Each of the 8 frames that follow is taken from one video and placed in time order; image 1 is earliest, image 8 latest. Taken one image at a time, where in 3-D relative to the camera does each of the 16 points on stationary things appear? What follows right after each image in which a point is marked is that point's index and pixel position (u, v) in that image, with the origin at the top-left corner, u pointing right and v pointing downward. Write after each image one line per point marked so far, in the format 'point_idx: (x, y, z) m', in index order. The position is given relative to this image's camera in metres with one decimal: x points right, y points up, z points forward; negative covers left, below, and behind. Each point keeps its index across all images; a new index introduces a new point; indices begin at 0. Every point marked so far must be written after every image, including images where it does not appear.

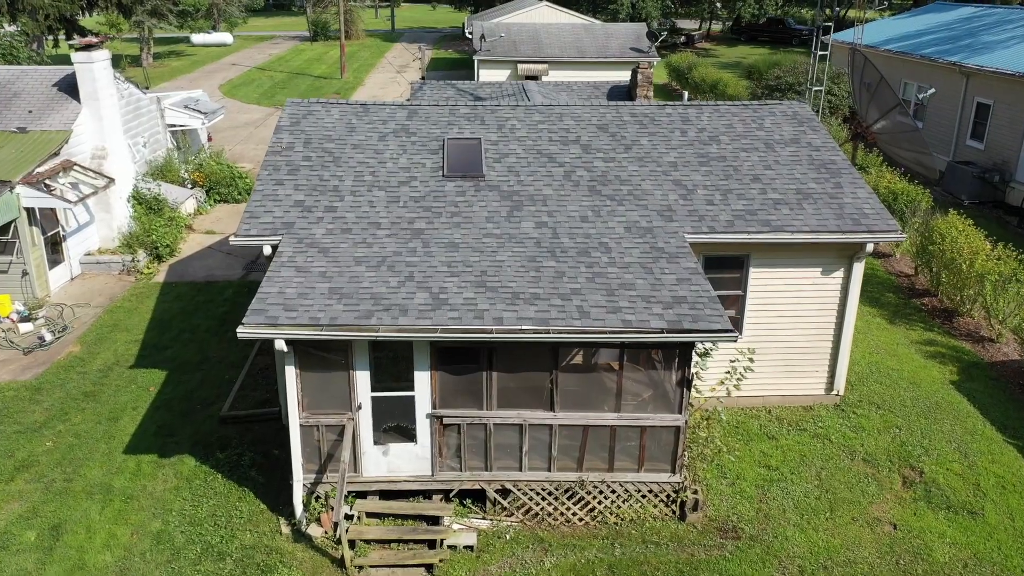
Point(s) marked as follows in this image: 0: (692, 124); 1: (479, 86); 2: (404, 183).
0: (+3.0, +2.7, +11.6) m
1: (-0.8, +4.9, +16.7) m
2: (-1.6, +1.5, +10.1) m
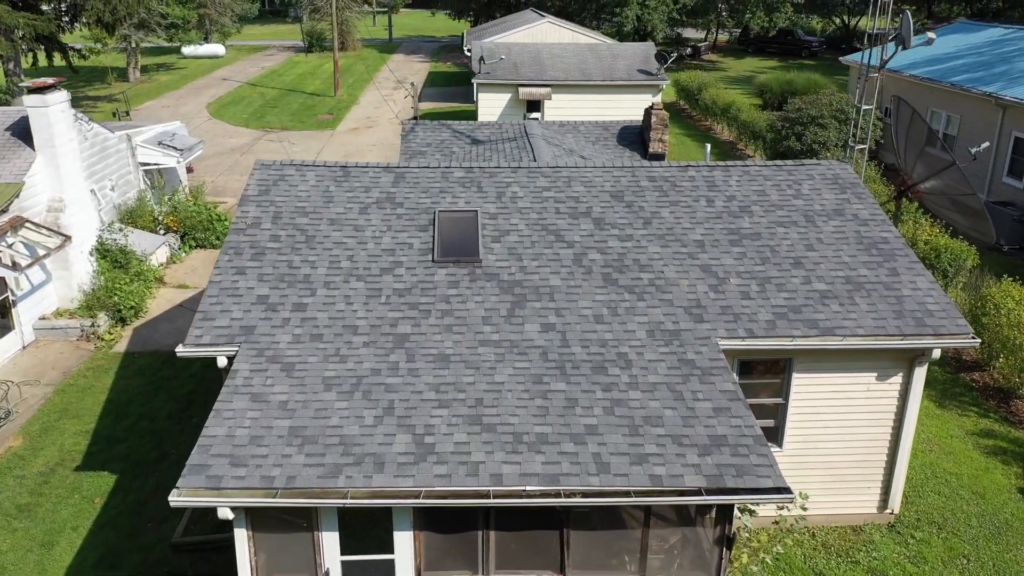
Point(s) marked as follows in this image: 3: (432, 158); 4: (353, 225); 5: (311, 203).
0: (+3.0, +1.4, +10.1) m
1: (-0.8, +3.6, +15.2) m
2: (-1.6, +0.2, +8.7) m
3: (-1.6, +2.7, +14.3) m
4: (-2.2, +0.8, +9.3) m
5: (-2.8, +1.2, +9.6) m
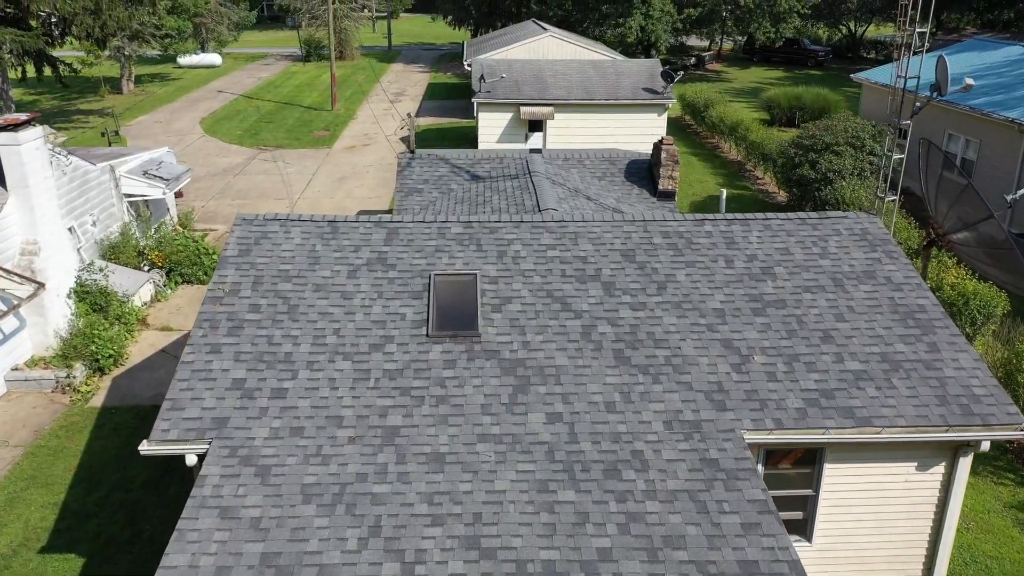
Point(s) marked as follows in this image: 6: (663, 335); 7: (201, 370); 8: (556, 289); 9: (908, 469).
0: (+3.1, +0.5, +9.3) m
1: (-0.7, +2.7, +14.5) m
2: (-1.6, -0.7, +7.9) m
3: (-1.6, +1.8, +13.5) m
4: (-2.1, 0.0, +8.5) m
5: (-2.8, +0.3, +8.8) m
6: (+1.8, -0.6, +8.1) m
7: (-3.4, -0.9, +7.5) m
8: (+0.5, 0.0, +8.6) m
9: (+4.4, -2.0, +7.7) m
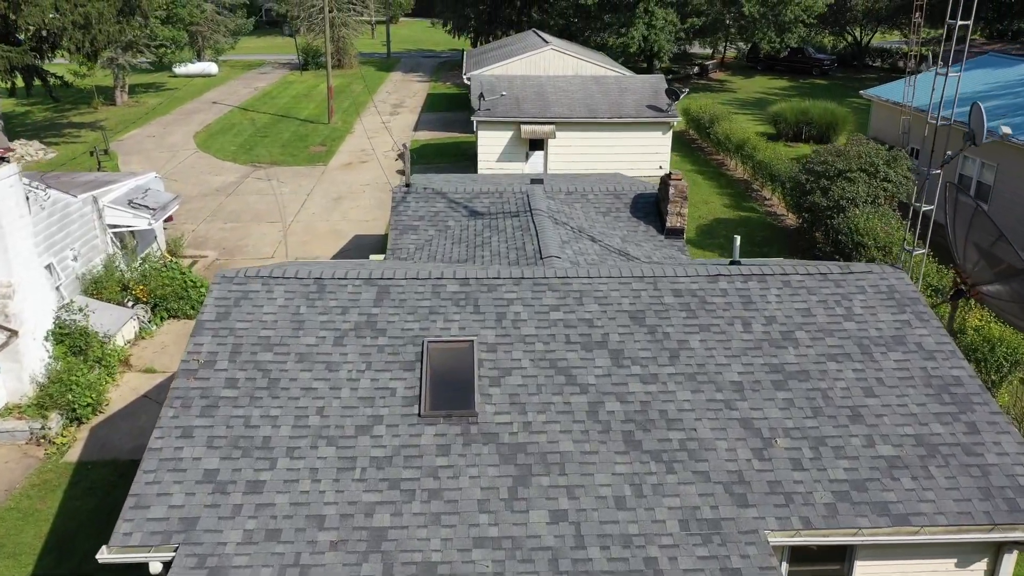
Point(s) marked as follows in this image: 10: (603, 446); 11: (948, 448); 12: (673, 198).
0: (+3.1, -0.3, +8.6) m
1: (-0.7, +1.9, +13.8) m
2: (-1.6, -1.5, +7.2) m
3: (-1.6, +1.0, +12.8) m
4: (-2.1, -0.8, +7.9) m
5: (-2.8, -0.5, +8.2) m
6: (+1.8, -1.4, +7.4) m
7: (-3.4, -1.7, +6.8) m
8: (+0.5, -0.8, +8.0) m
9: (+4.4, -2.8, +7.0) m
10: (+0.9, -1.6, +7.1) m
11: (+4.5, -1.7, +7.2) m
12: (+3.0, +1.7, +12.9) m
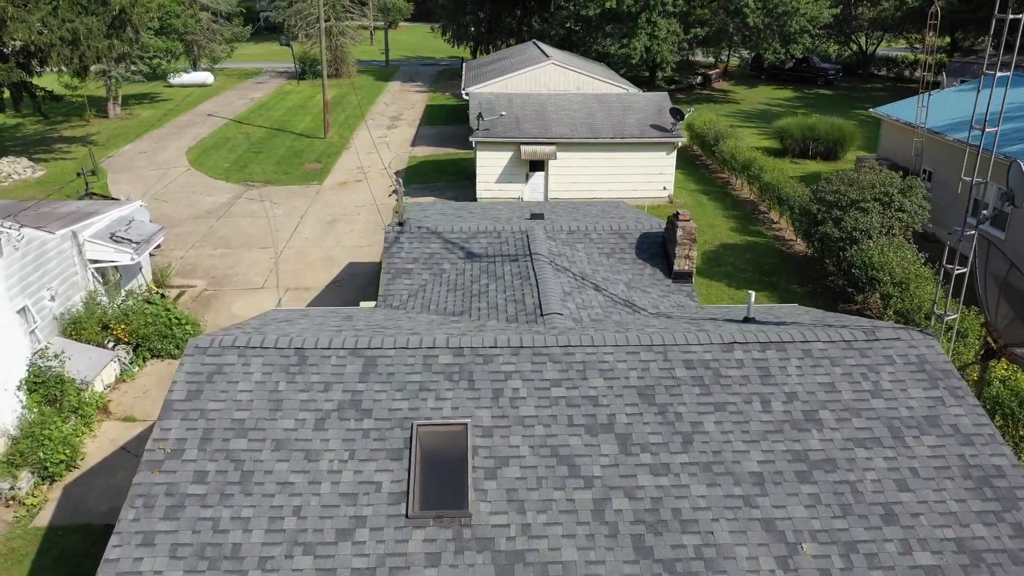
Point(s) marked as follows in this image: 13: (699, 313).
0: (+3.0, -1.1, +7.9) m
1: (-0.7, +1.0, +13.1) m
2: (-1.6, -2.3, +6.5) m
3: (-1.6, +0.2, +12.1) m
4: (-2.2, -1.7, +7.1) m
5: (-2.8, -1.3, +7.5) m
6: (+1.8, -2.2, +6.7) m
7: (-3.4, -2.5, +6.1) m
8: (+0.5, -1.7, +7.2) m
9: (+4.4, -3.6, +6.3) m
10: (+0.9, -2.5, +6.4) m
11: (+4.5, -2.5, +6.5) m
12: (+3.0, +0.8, +12.2) m
13: (+2.9, -0.4, +10.8) m
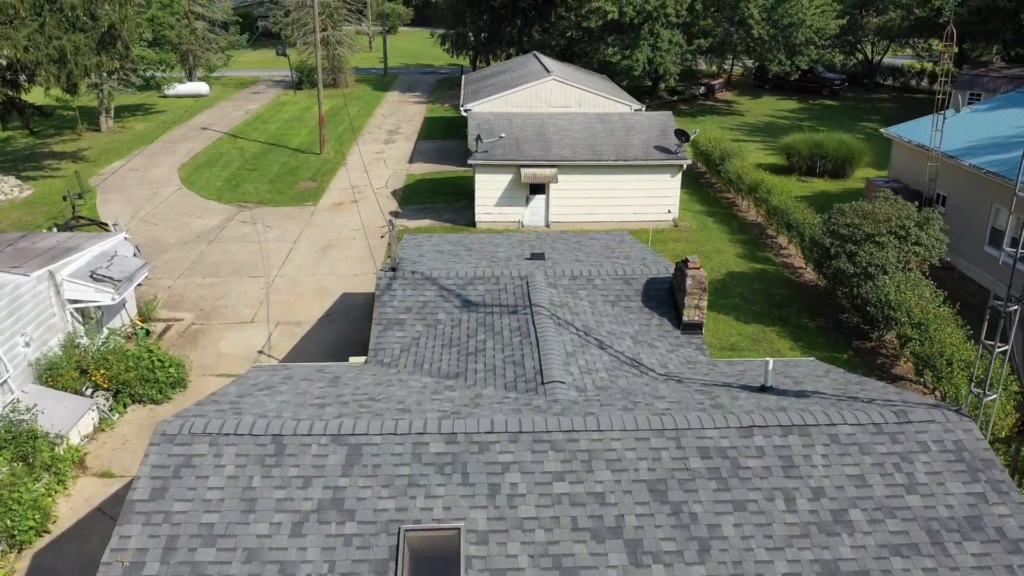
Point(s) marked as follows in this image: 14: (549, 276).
0: (+3.0, -2.0, +7.2) m
1: (-0.8, +0.2, +12.4) m
2: (-1.6, -3.2, +5.8) m
3: (-1.7, -0.7, +11.4) m
4: (-2.2, -2.6, +6.4) m
5: (-2.8, -2.2, +6.7) m
6: (+1.7, -3.1, +6.0) m
7: (-3.4, -3.4, +5.4) m
8: (+0.5, -2.5, +6.5) m
9: (+4.3, -4.5, +5.5) m
10: (+0.9, -3.3, +5.7) m
11: (+4.5, -3.4, +5.7) m
12: (+3.0, 0.0, +11.5) m
13: (+2.9, -1.3, +10.1) m
14: (+0.7, +0.2, +12.3) m
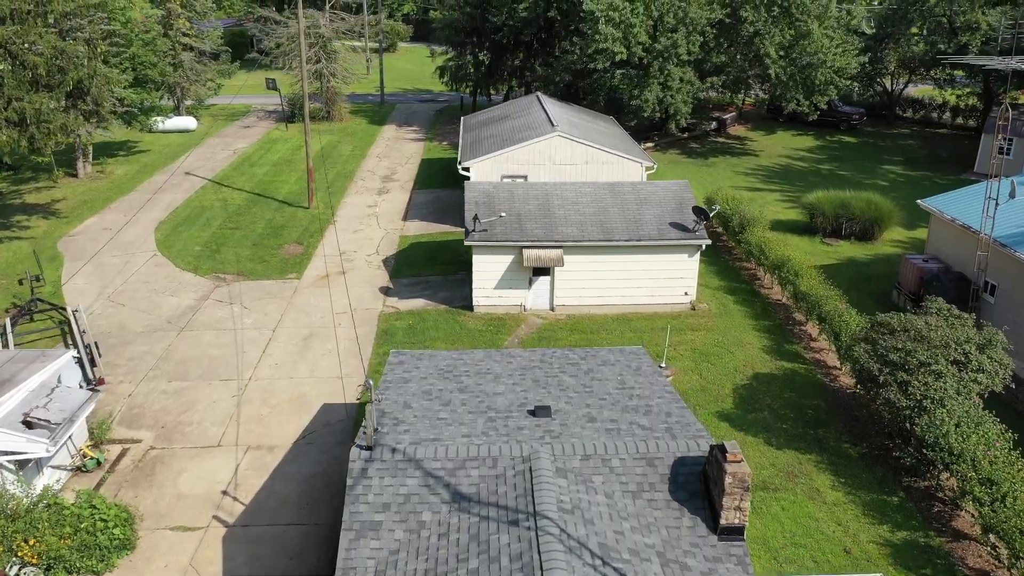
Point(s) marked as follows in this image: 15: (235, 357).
0: (+3.0, -4.7, +5.1) m
1: (-0.8, -2.6, +10.3) m
2: (-1.6, -5.9, +3.7) m
3: (-1.7, -3.4, +9.3) m
4: (-2.2, -5.3, +4.3) m
5: (-2.8, -4.9, +4.7) m
6: (+1.7, -5.8, +3.9) m
7: (-3.5, -6.1, +3.3) m
8: (+0.5, -5.3, +4.4) m
9: (+4.3, -7.2, +3.4) m
10: (+0.9, -6.1, +3.6) m
11: (+4.5, -6.1, +3.6) m
12: (+3.0, -2.8, +9.4) m
13: (+2.9, -4.0, +8.0) m
14: (+0.7, -2.5, +10.2) m
15: (-7.6, -1.9, +19.0) m
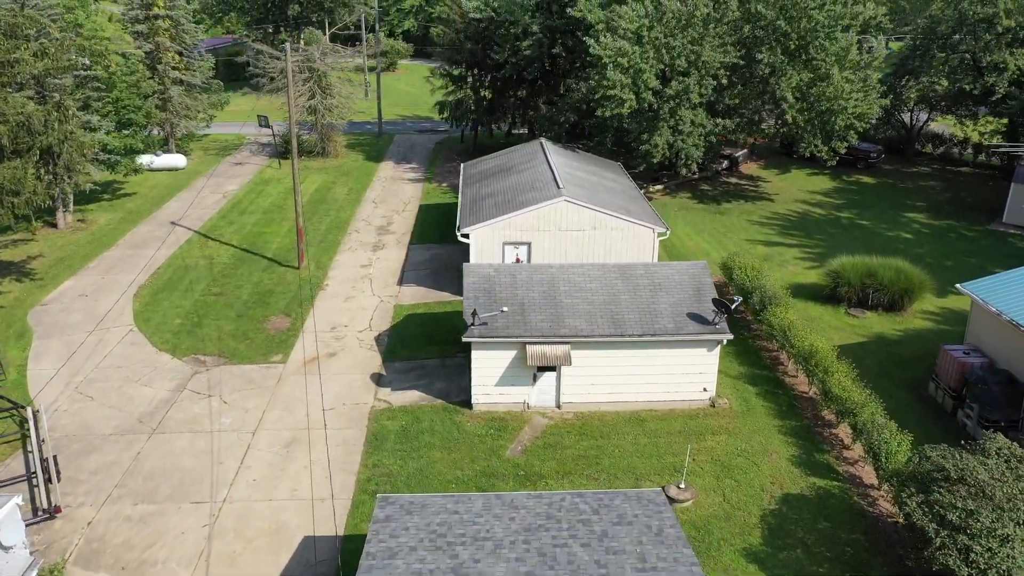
0: (+3.0, -7.4, +3.3) m
1: (-0.7, -5.2, +8.5) m
2: (-1.6, -8.6, +1.9) m
3: (-1.6, -6.1, +7.5) m
4: (-2.2, -7.9, +2.6) m
5: (-2.8, -7.6, +2.9) m
6: (+1.7, -8.4, +2.1) m
7: (-3.5, -8.8, +1.6) m
8: (+0.5, -7.9, +2.7) m
9: (+4.3, -9.9, +1.6) m
10: (+0.9, -8.7, +1.8) m
11: (+4.5, -8.7, +1.8) m
12: (+3.0, -5.4, +7.6) m
13: (+2.9, -6.6, +6.2) m
14: (+0.7, -5.2, +8.4) m
15: (-7.6, -4.6, +17.2) m
